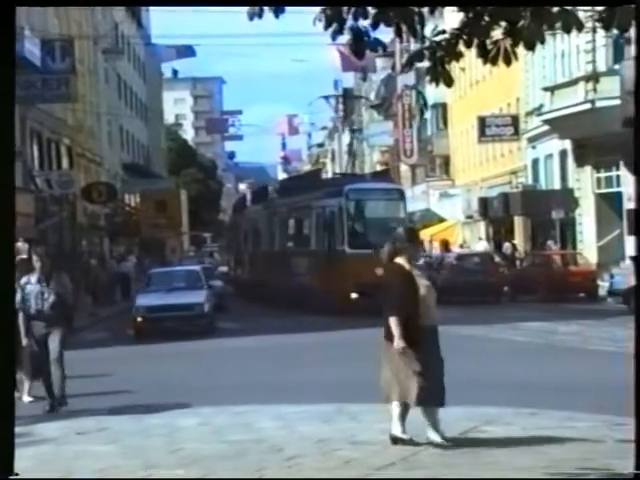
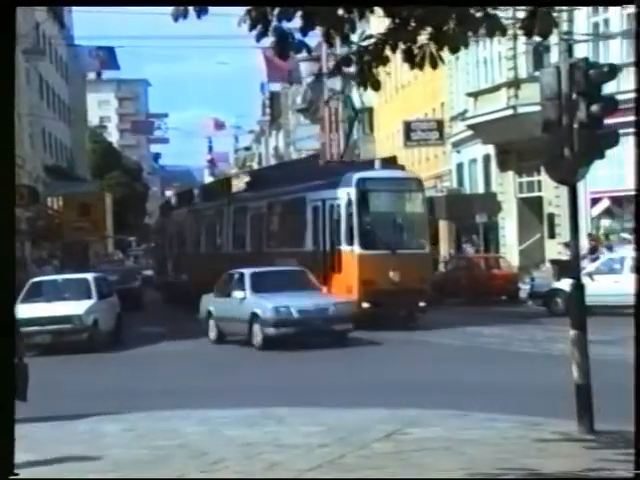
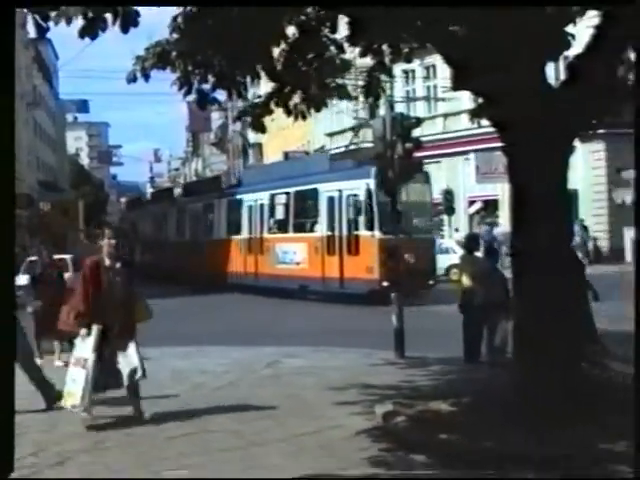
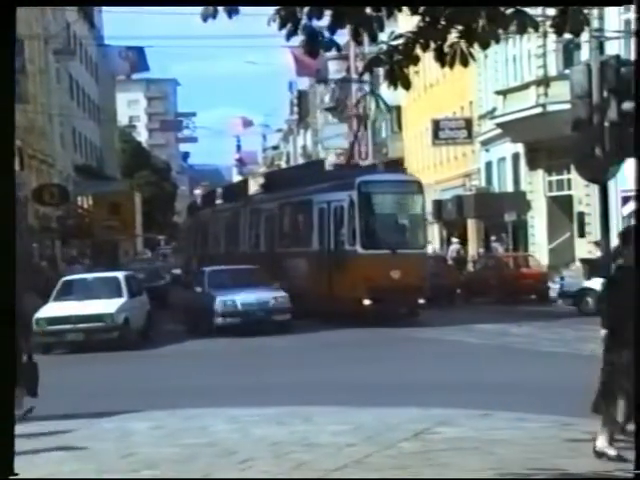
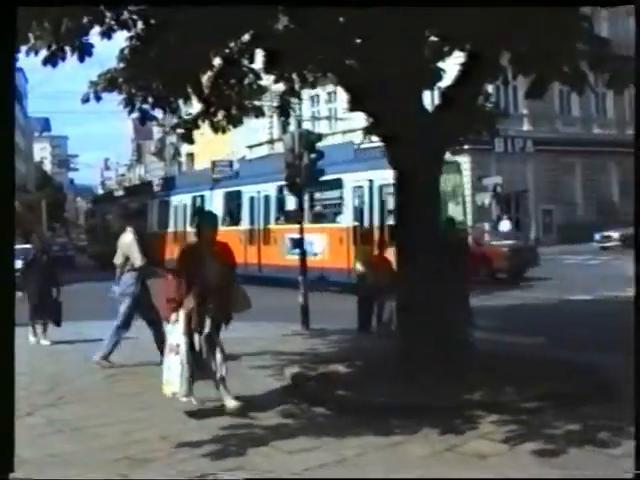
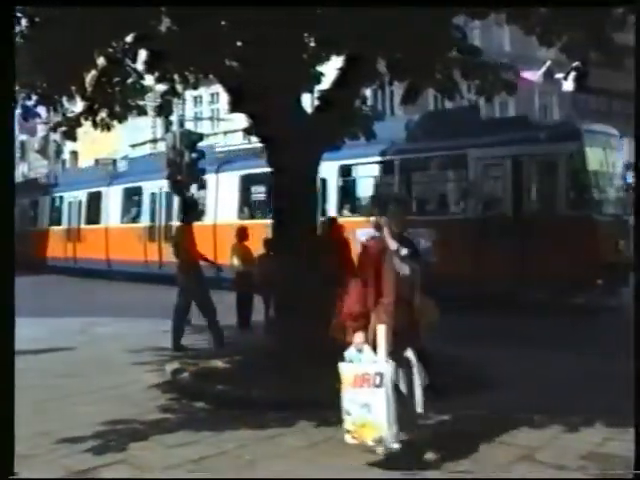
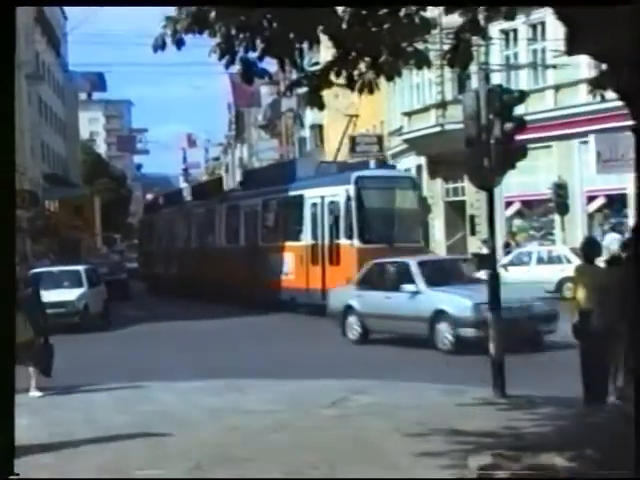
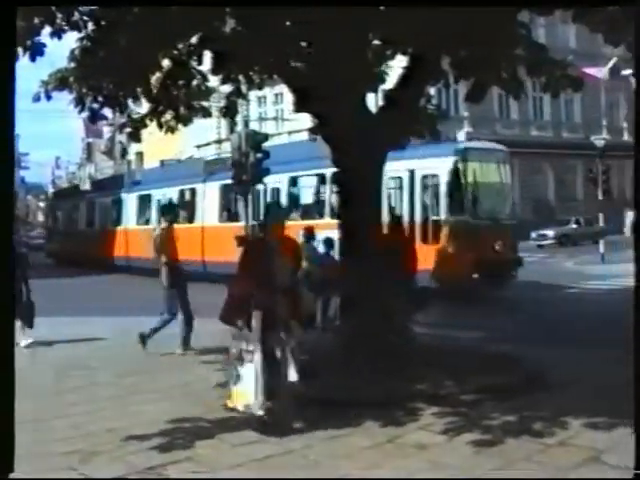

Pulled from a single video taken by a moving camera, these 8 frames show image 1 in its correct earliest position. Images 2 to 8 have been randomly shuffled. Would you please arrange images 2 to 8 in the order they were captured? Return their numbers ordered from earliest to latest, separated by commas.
4, 2, 7, 3, 5, 8, 6
